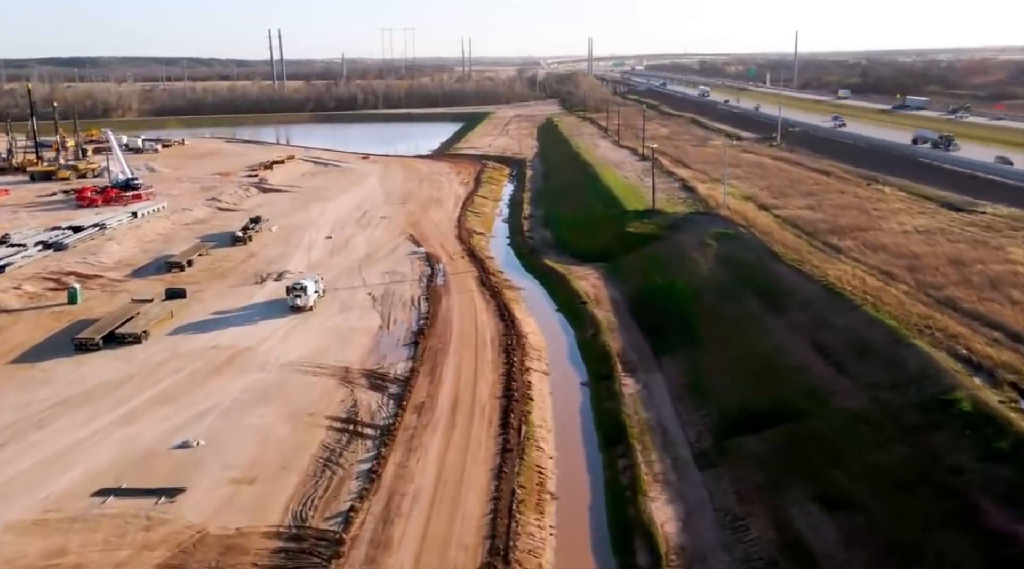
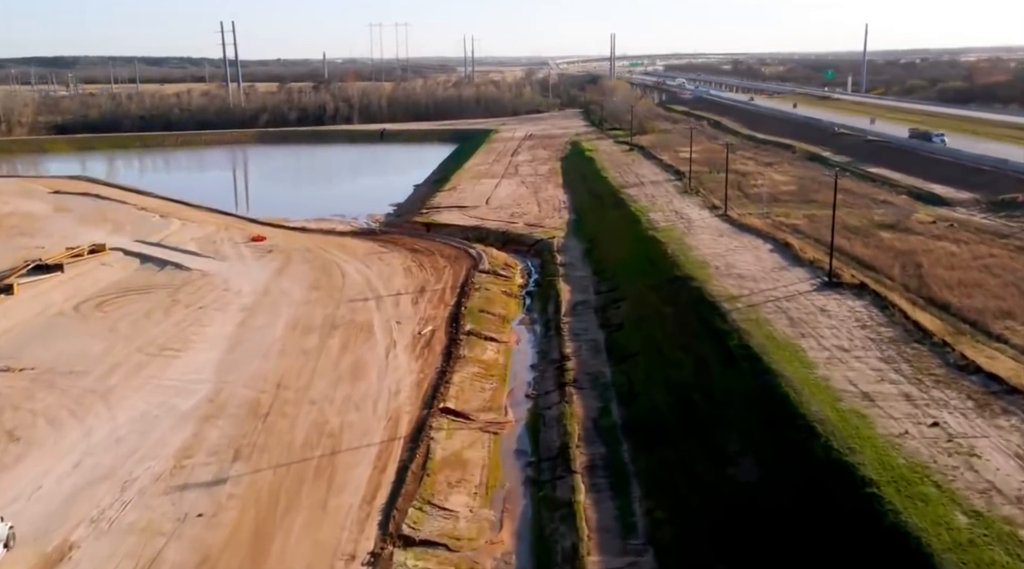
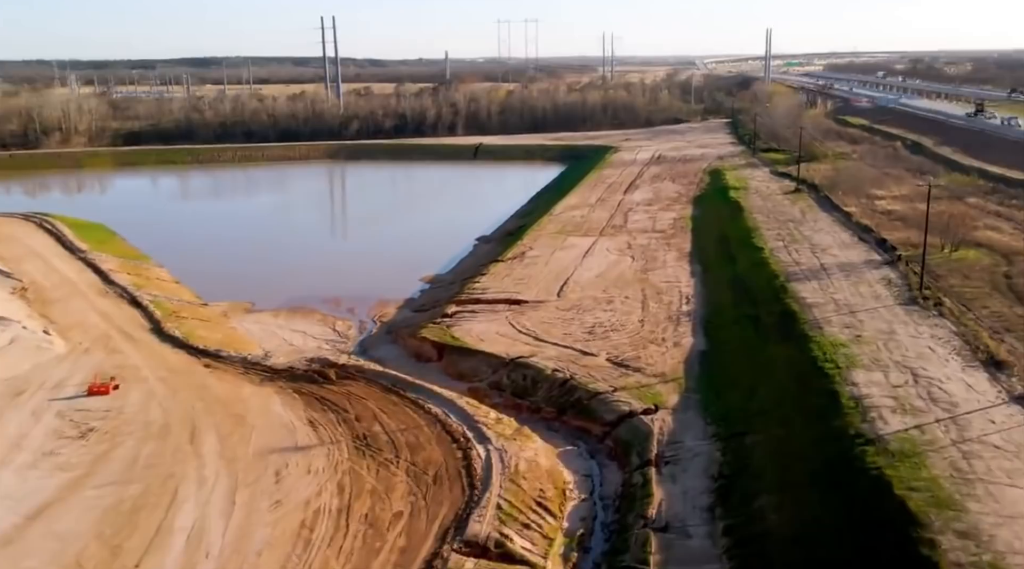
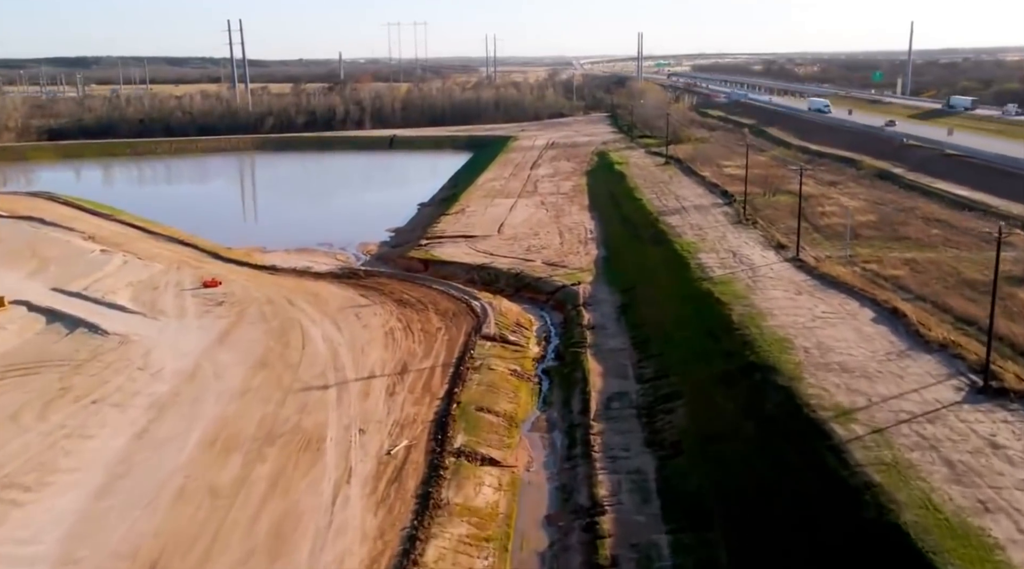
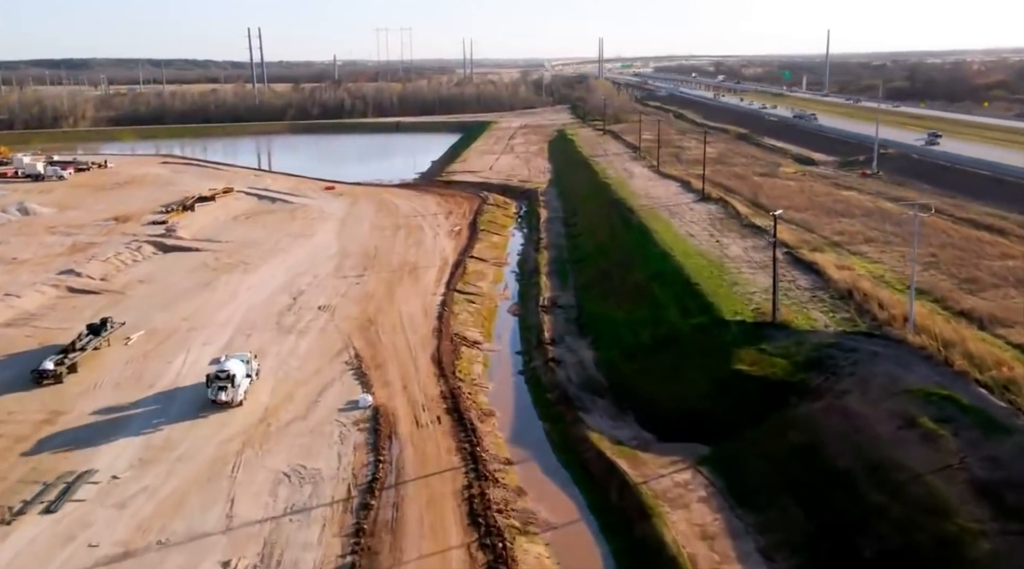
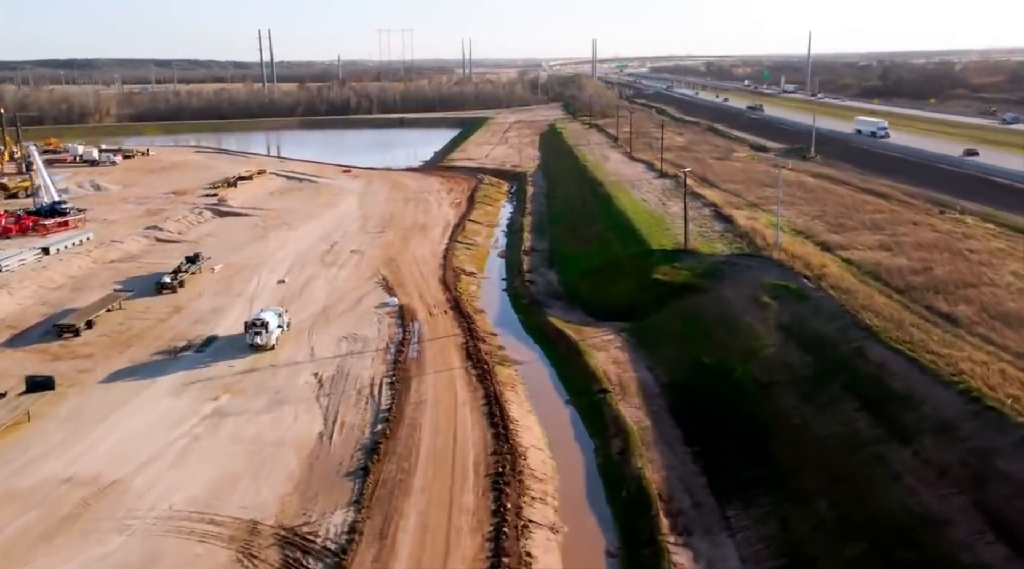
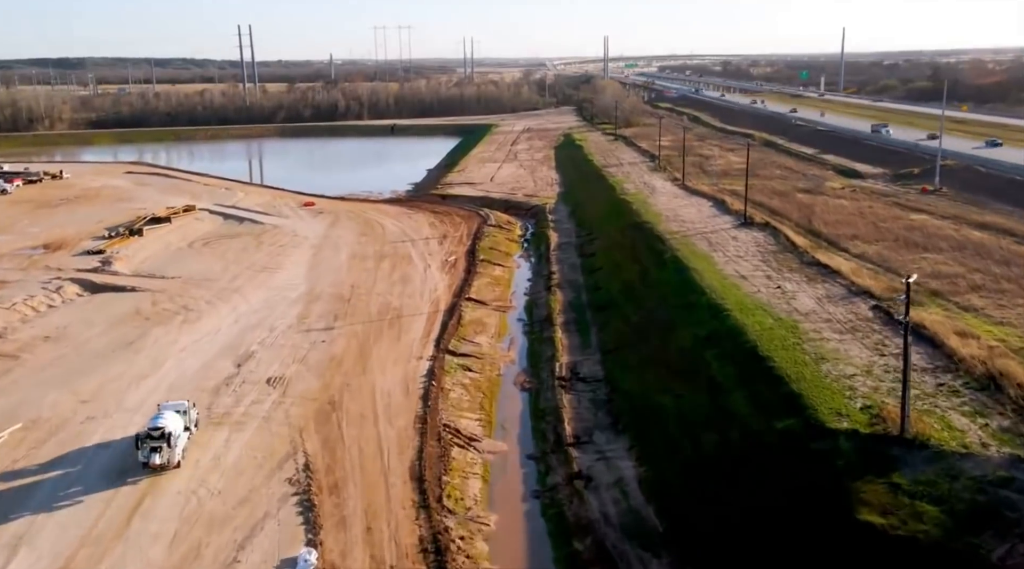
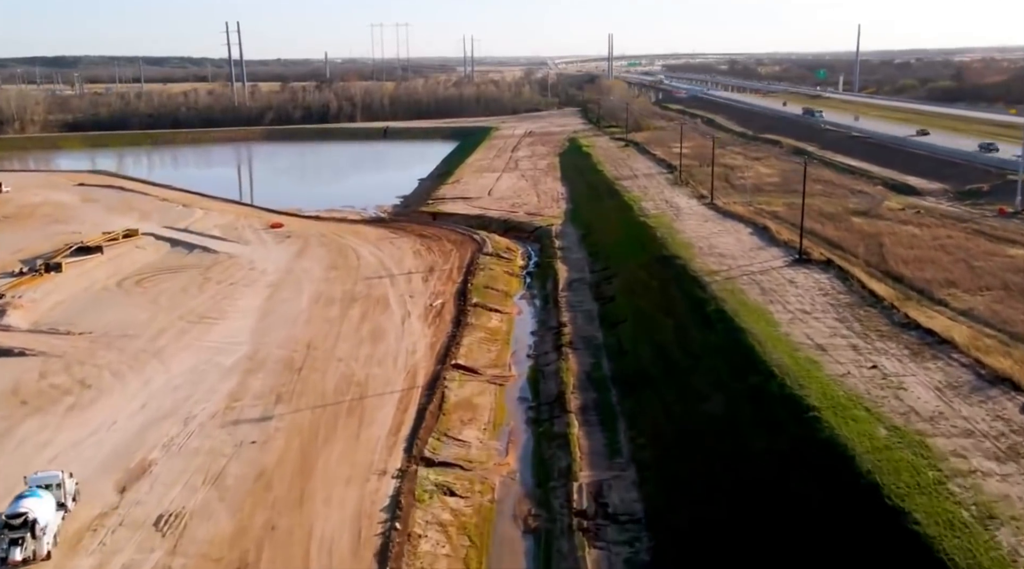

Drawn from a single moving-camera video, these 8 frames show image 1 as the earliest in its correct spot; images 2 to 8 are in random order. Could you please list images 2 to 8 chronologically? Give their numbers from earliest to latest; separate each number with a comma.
6, 5, 7, 8, 2, 4, 3
